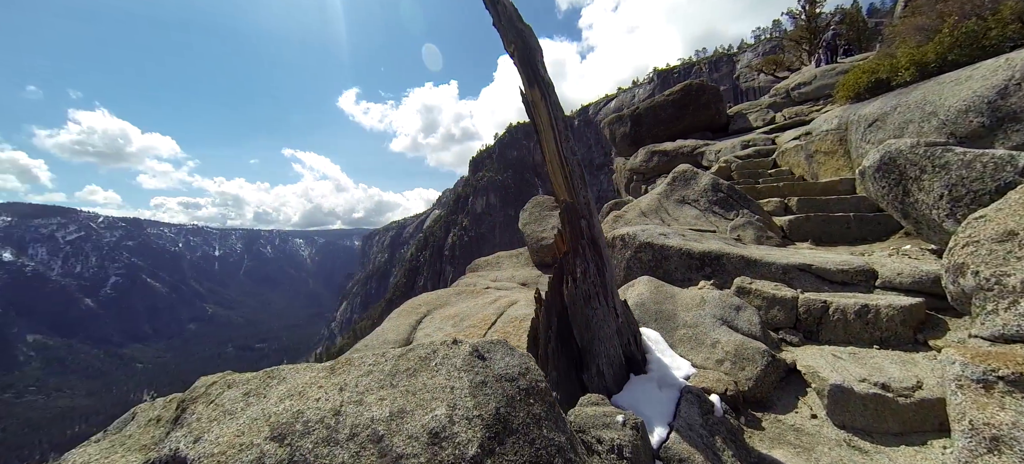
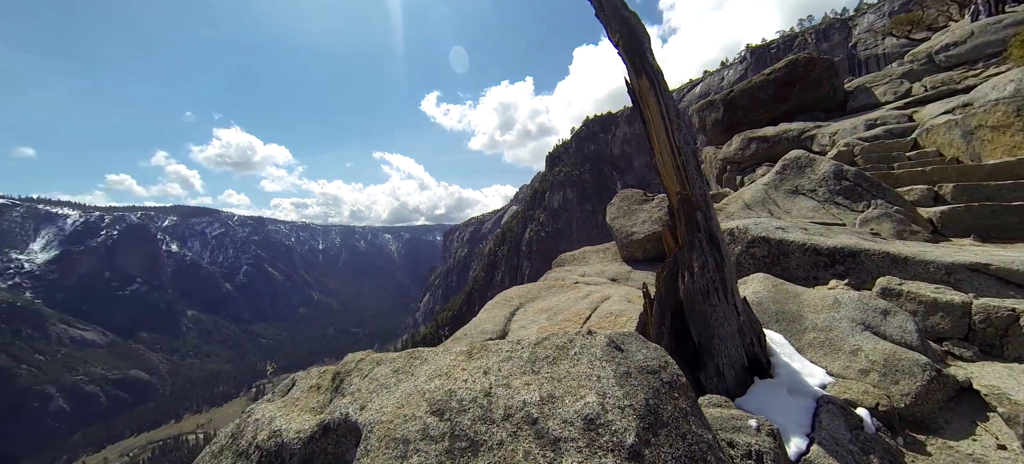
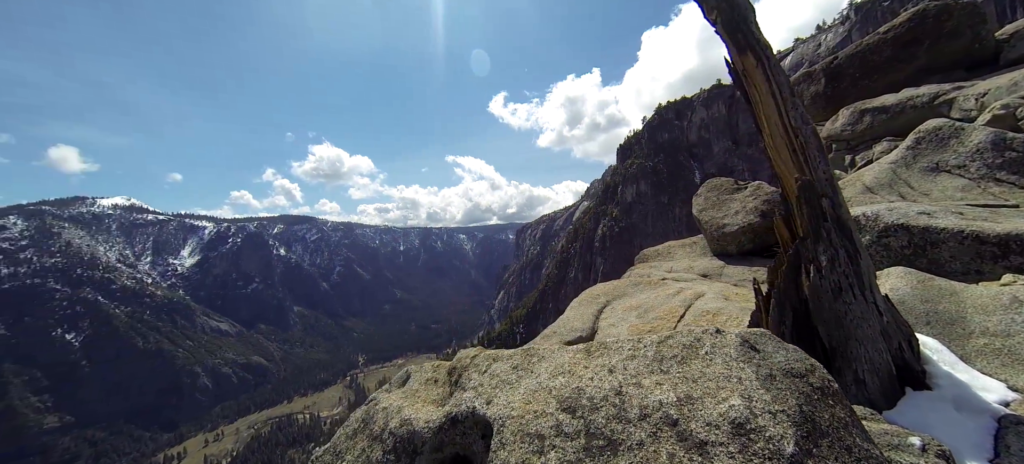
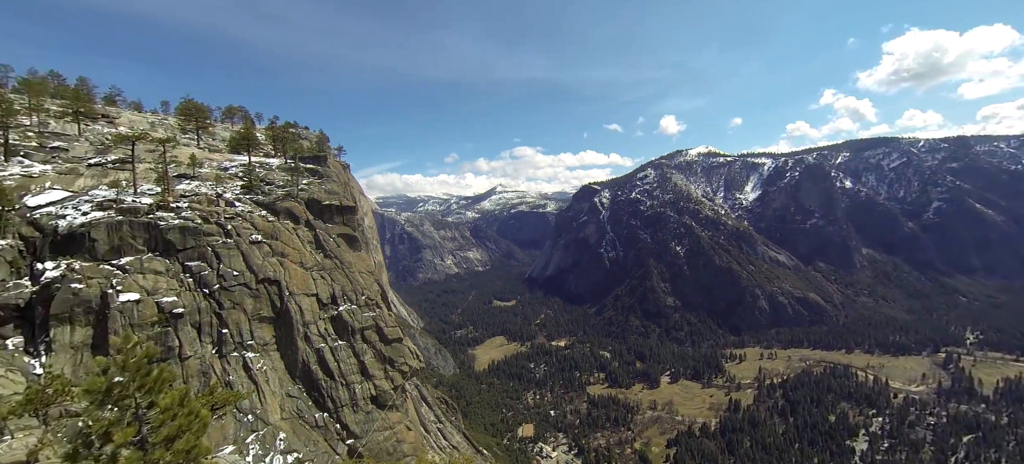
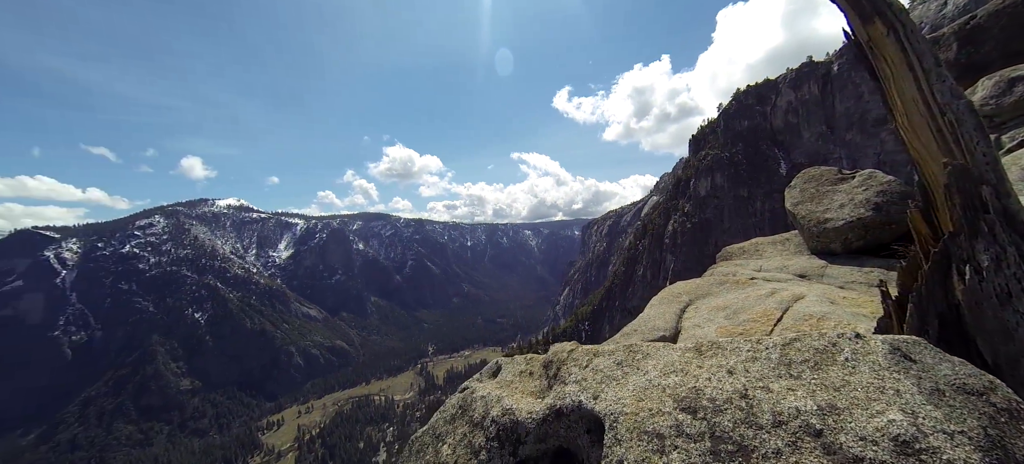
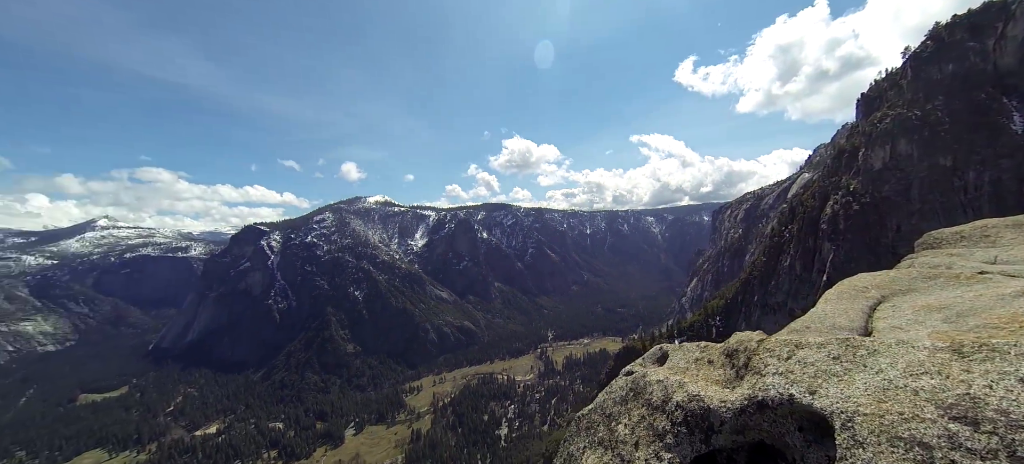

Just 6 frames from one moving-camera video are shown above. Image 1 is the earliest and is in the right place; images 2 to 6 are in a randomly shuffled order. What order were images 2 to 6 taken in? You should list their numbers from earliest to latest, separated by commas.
2, 3, 5, 6, 4
